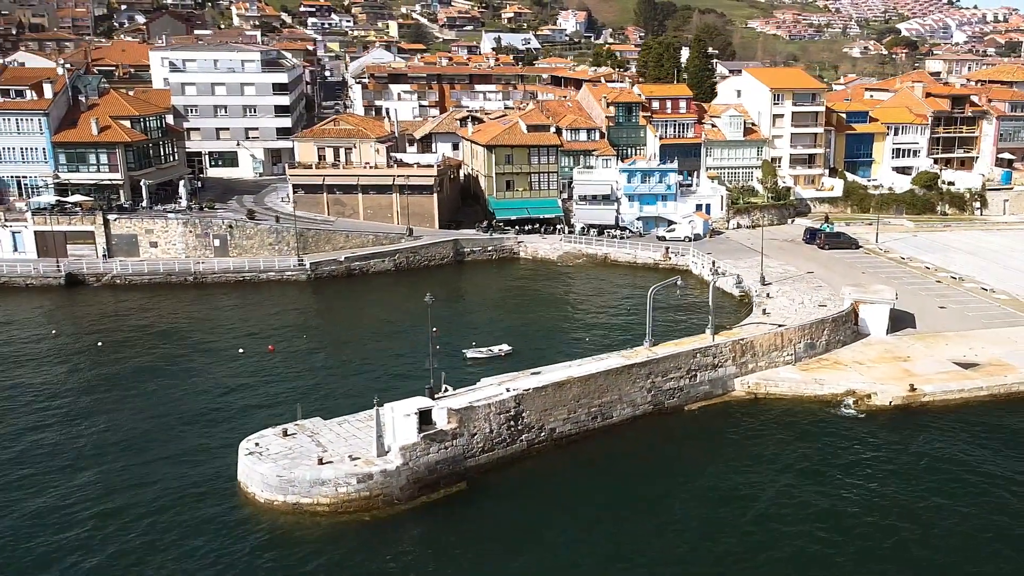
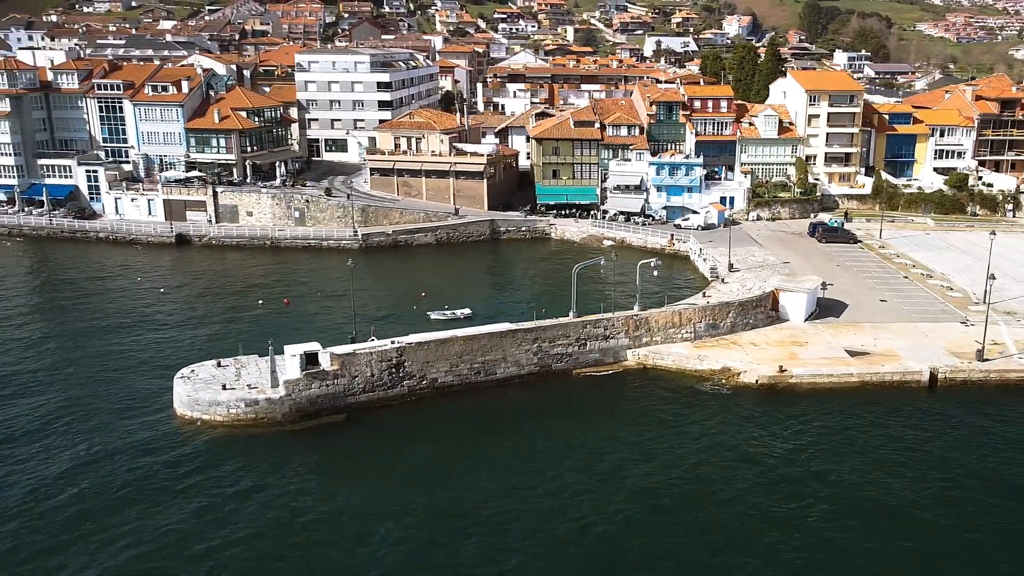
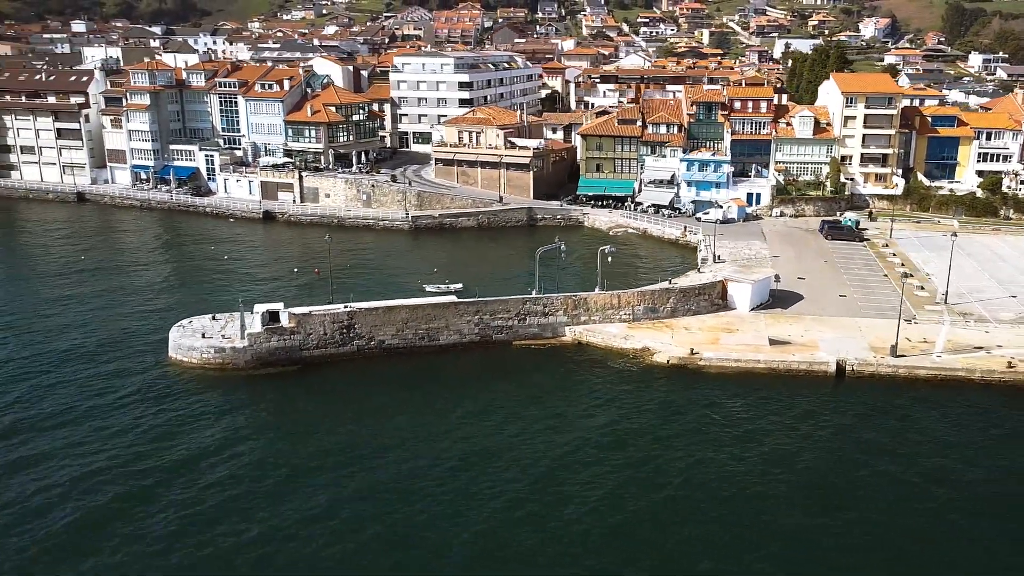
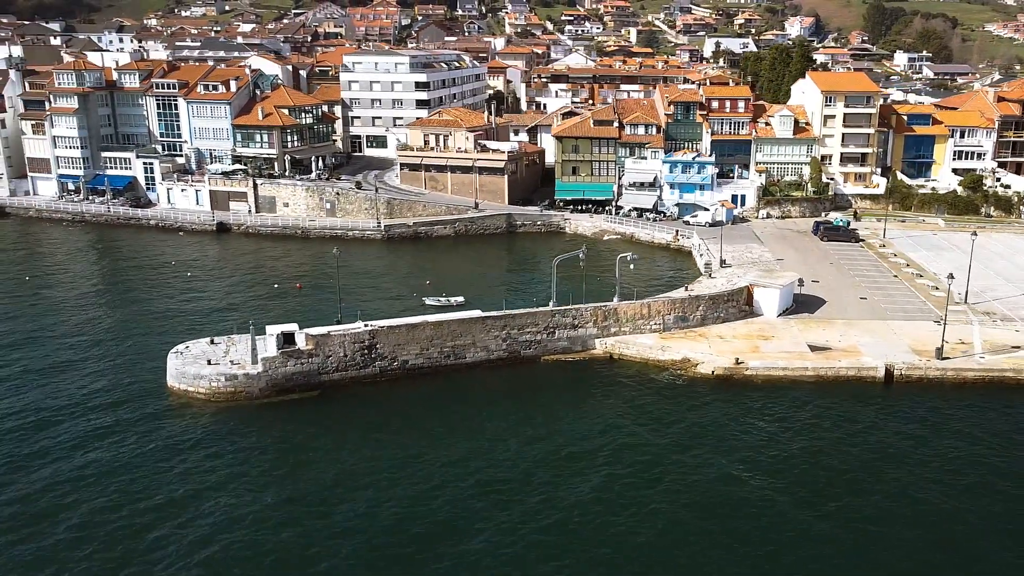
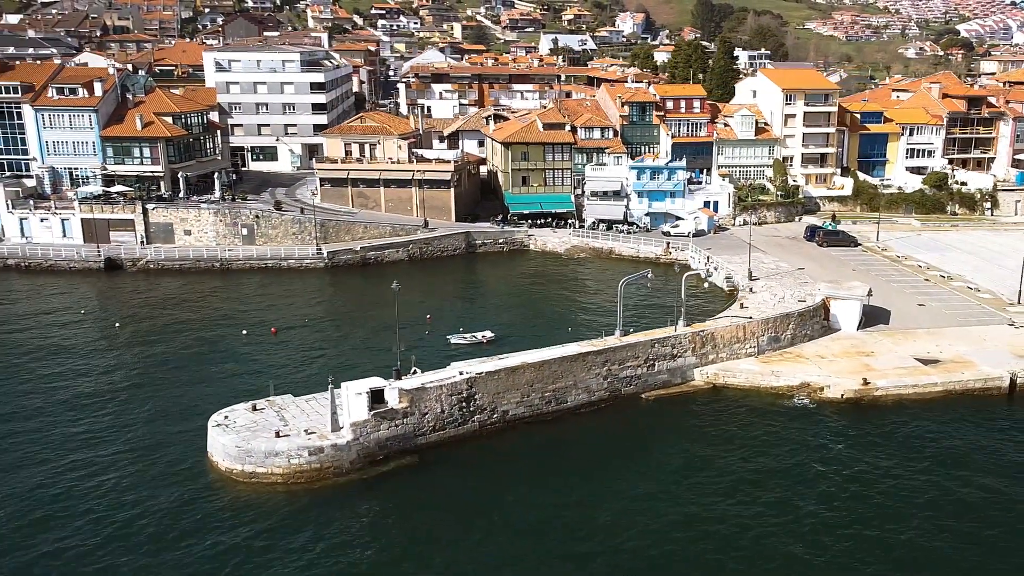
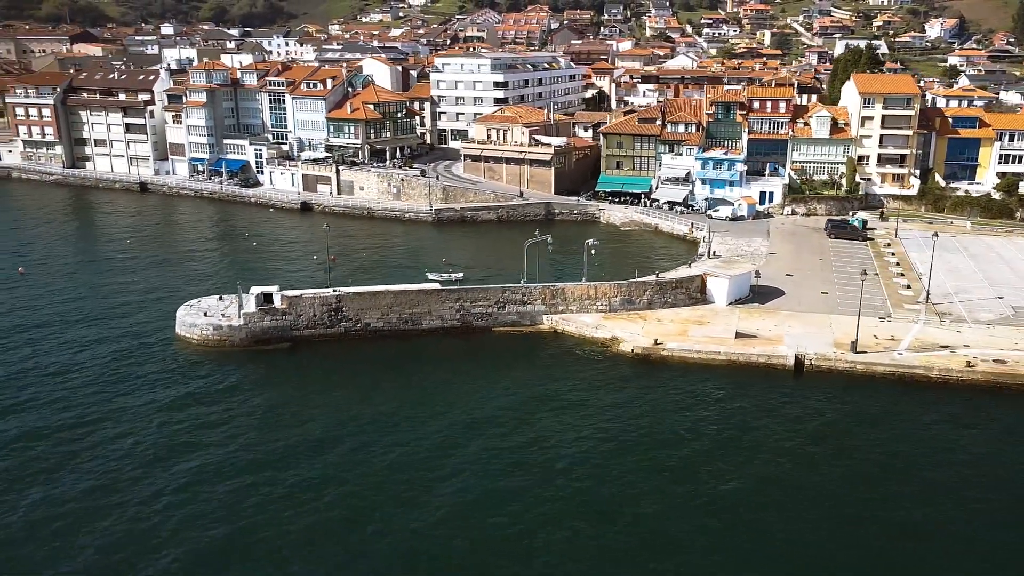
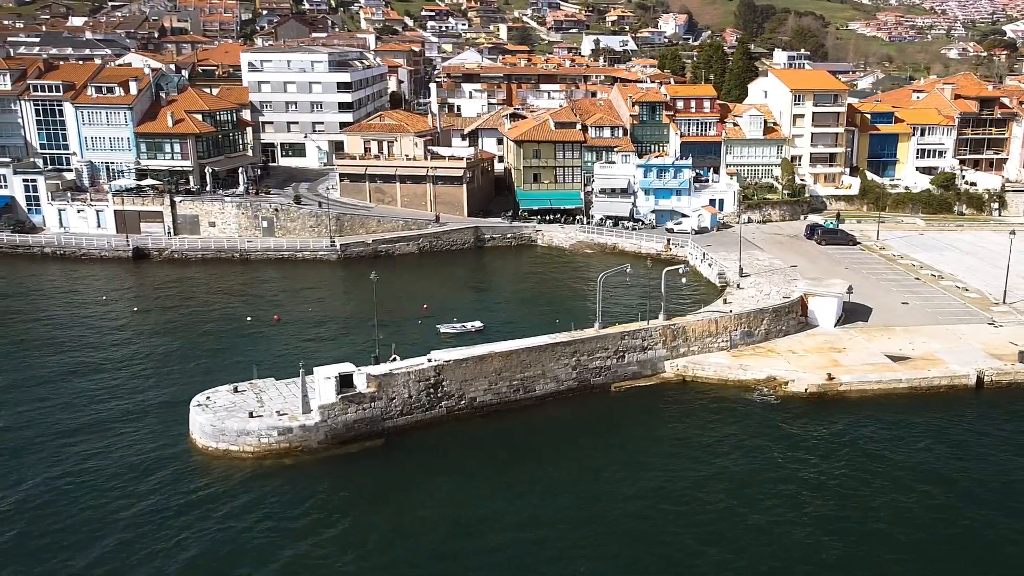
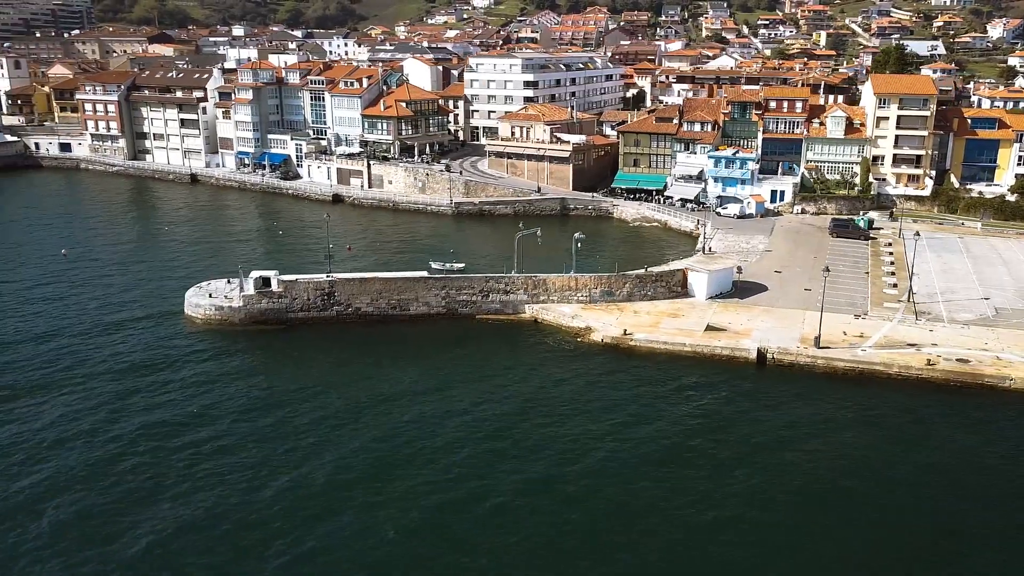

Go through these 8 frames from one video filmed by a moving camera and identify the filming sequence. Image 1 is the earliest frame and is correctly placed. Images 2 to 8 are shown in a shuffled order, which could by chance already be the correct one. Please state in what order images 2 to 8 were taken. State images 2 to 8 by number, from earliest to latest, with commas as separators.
5, 7, 2, 4, 3, 6, 8
